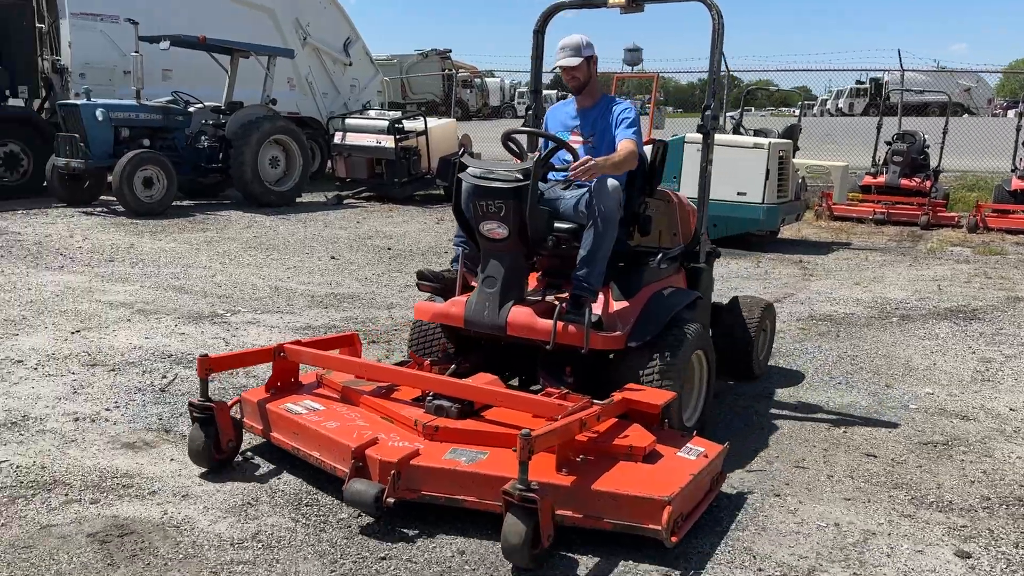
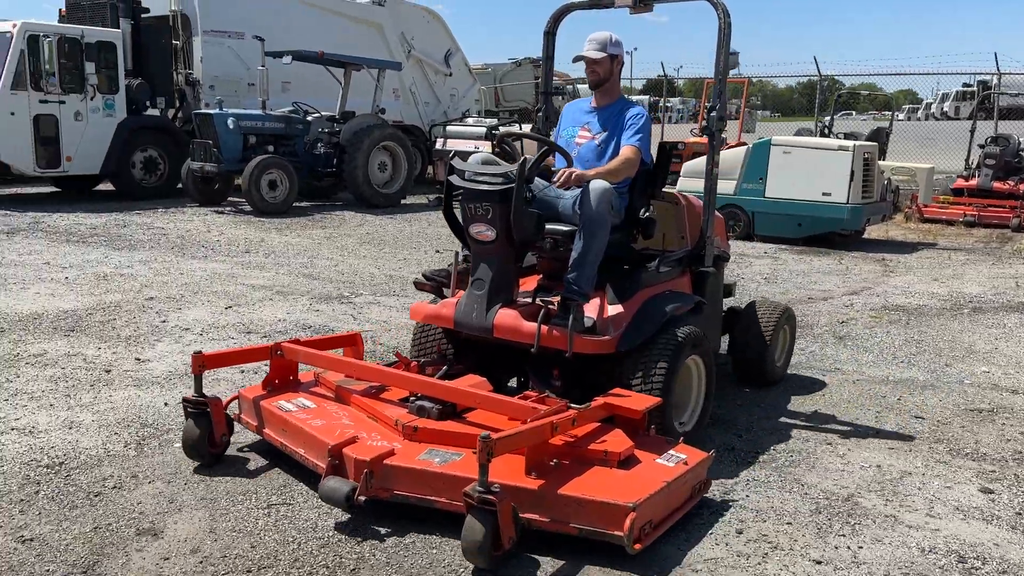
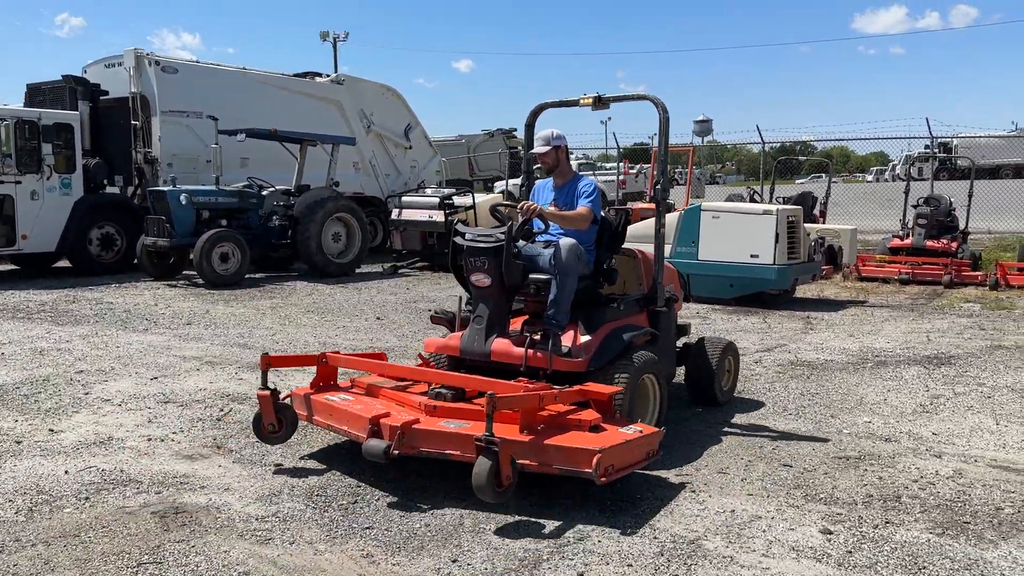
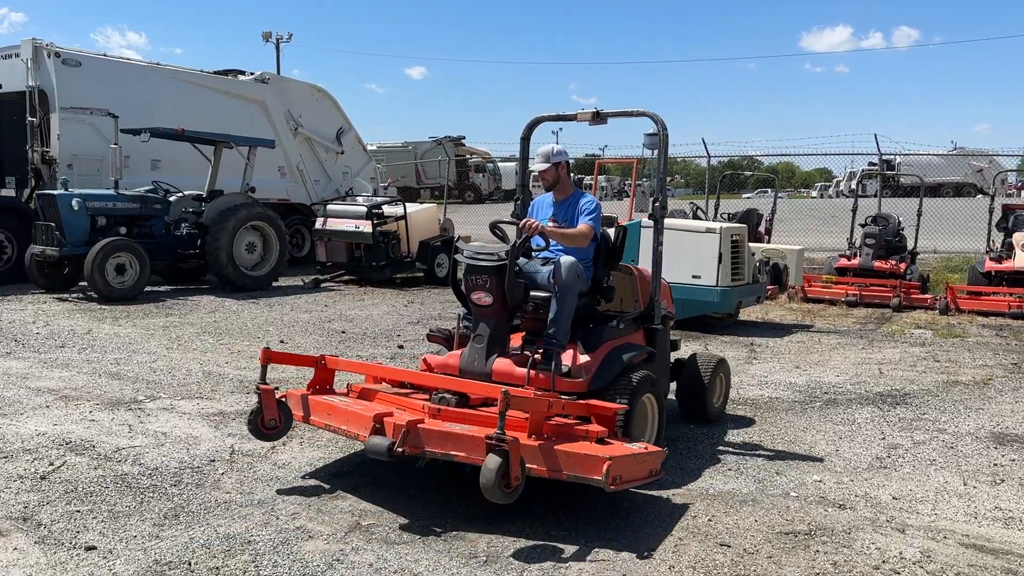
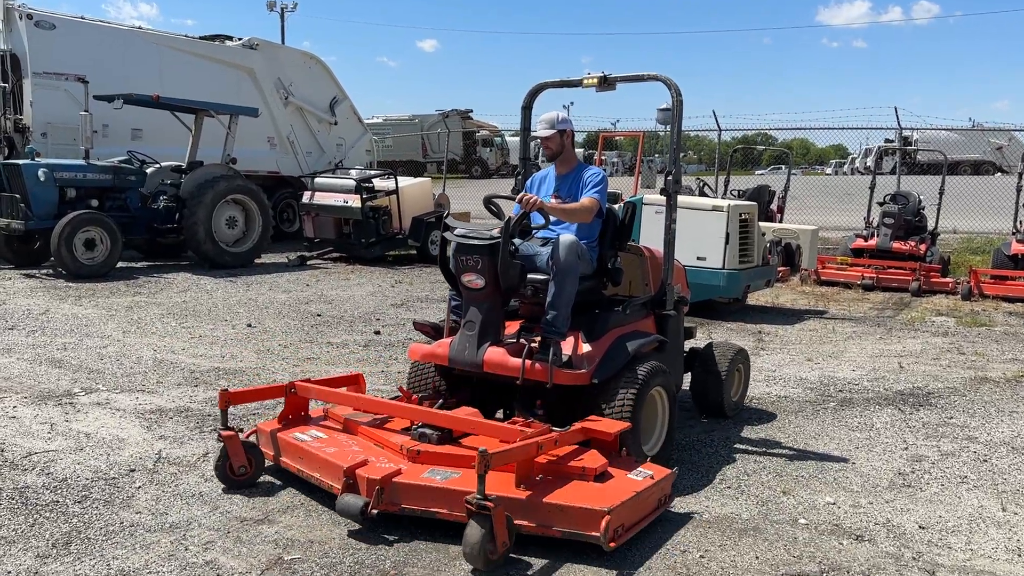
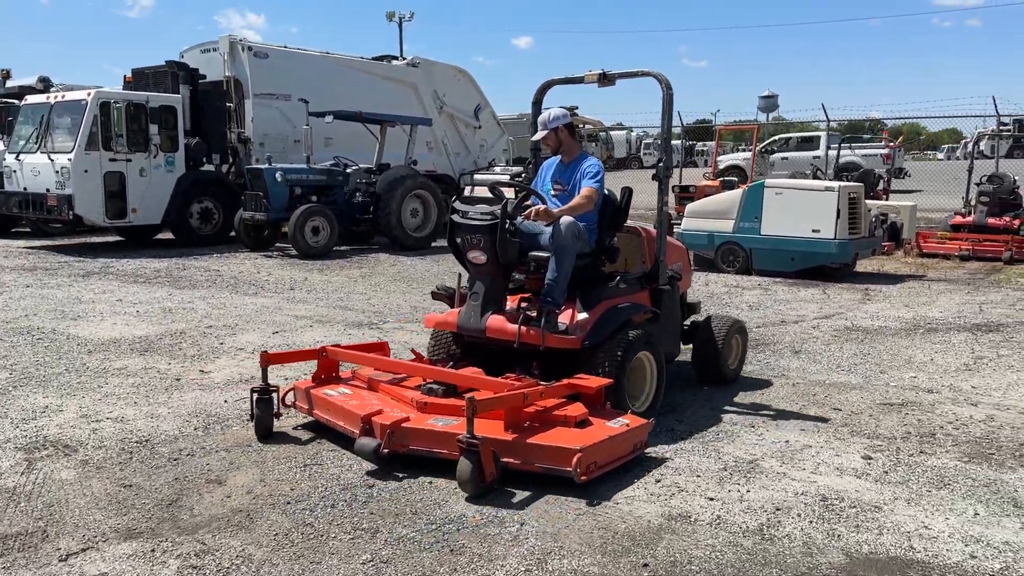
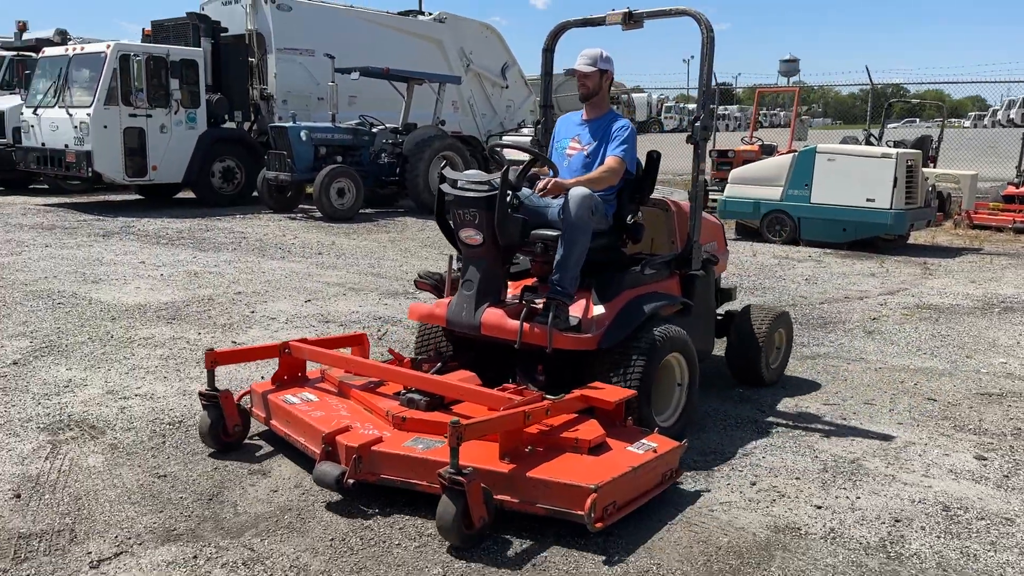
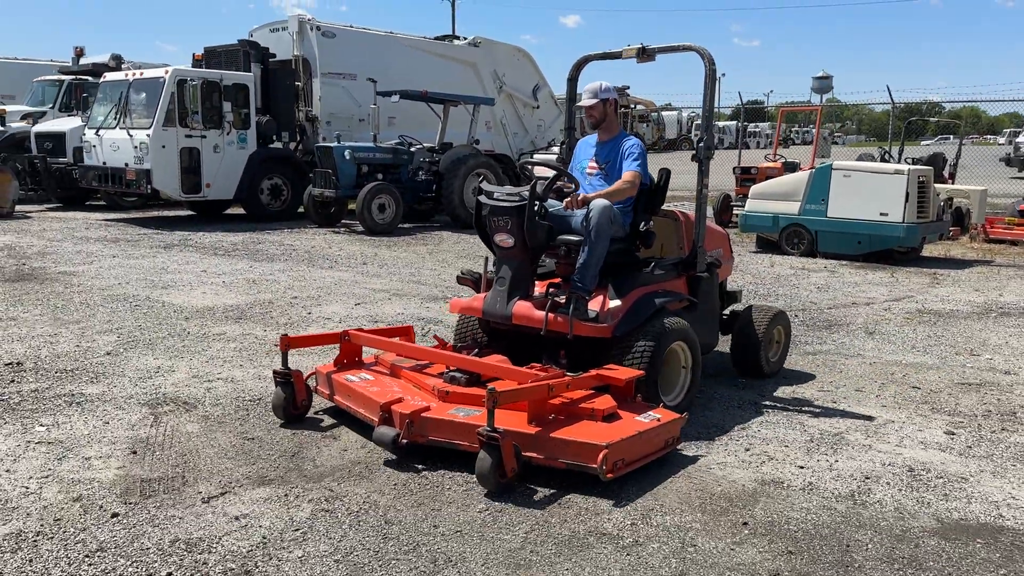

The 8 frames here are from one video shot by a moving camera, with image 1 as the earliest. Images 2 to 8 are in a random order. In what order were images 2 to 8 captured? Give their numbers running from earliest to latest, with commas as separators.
2, 7, 8, 6, 3, 4, 5
